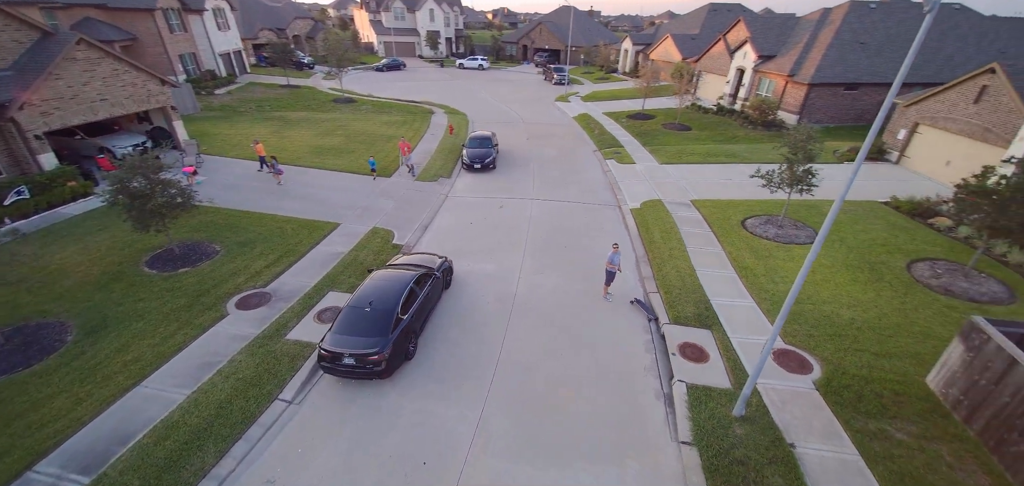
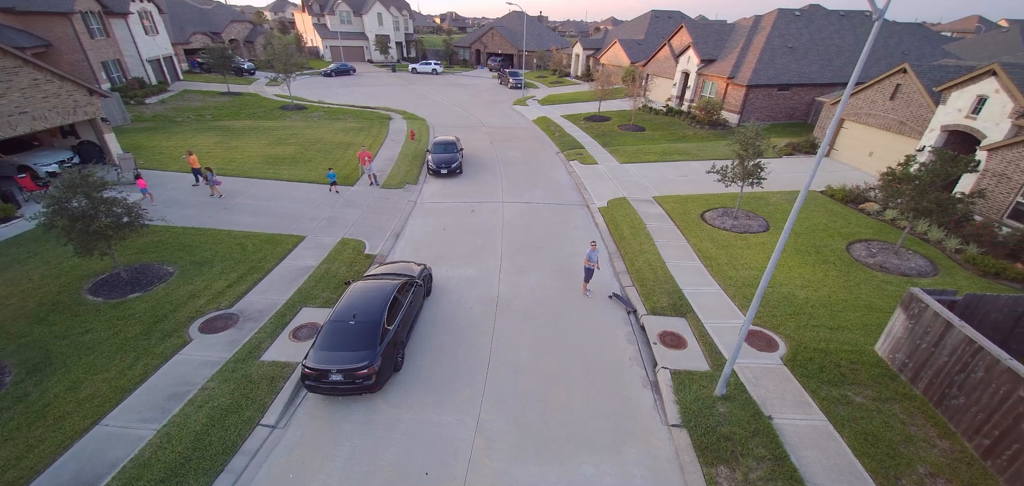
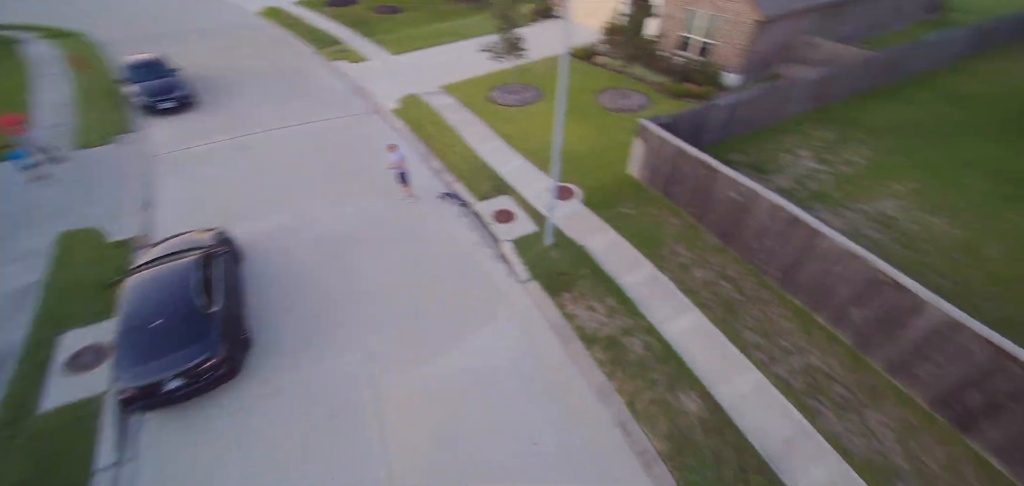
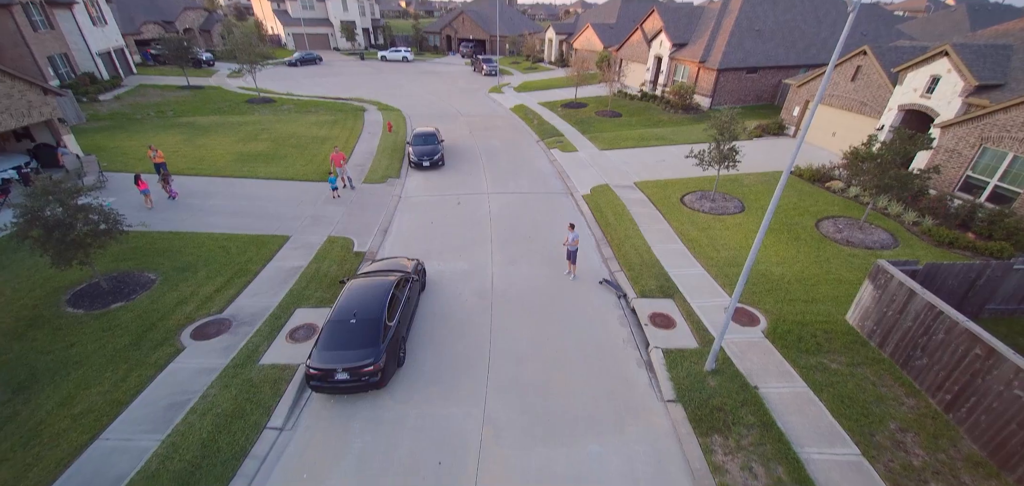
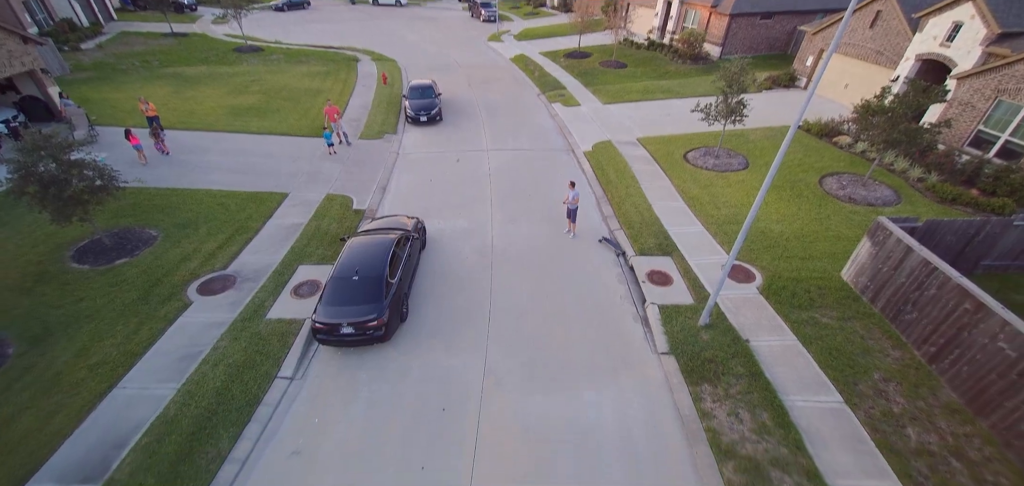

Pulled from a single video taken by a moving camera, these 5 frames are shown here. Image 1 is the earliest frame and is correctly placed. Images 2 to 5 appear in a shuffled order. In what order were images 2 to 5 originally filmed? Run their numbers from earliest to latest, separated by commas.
2, 4, 5, 3
